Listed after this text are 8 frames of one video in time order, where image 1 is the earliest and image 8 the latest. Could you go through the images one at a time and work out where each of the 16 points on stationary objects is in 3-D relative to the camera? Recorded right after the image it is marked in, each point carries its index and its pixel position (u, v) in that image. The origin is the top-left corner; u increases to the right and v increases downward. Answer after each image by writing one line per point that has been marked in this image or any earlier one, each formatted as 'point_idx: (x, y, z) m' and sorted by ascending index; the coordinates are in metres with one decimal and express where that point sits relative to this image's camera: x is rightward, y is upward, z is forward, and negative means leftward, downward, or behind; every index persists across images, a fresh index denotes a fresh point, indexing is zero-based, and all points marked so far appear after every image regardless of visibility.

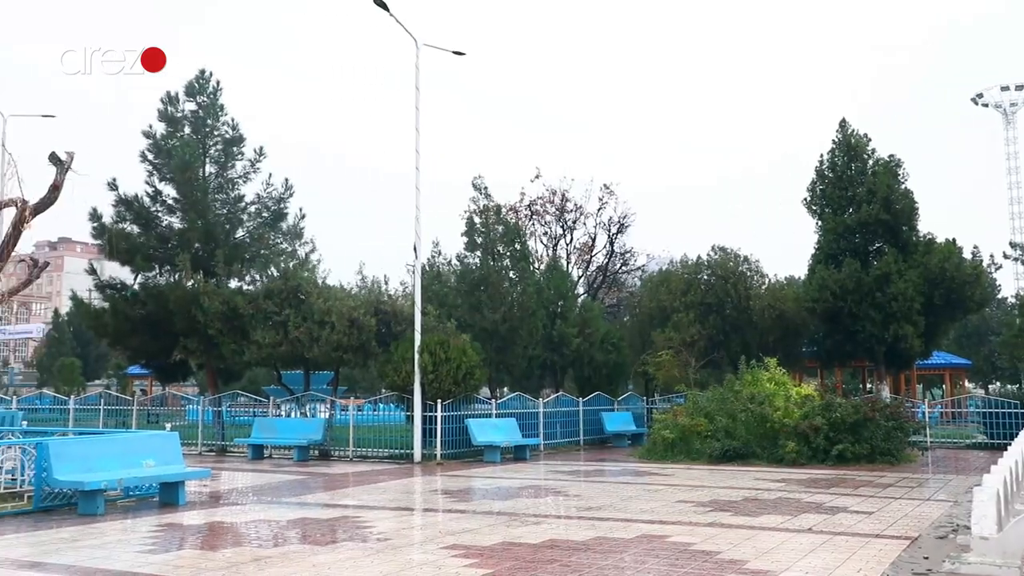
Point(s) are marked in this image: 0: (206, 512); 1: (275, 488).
0: (-5.4, -4.0, +15.6) m
1: (-4.5, -3.8, +16.7) m
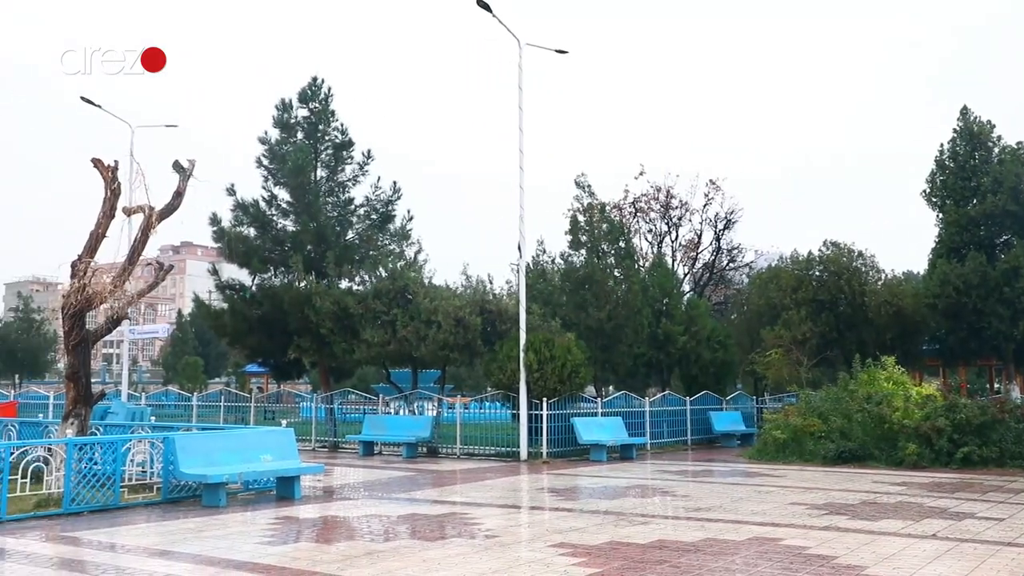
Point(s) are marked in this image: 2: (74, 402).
0: (-3.5, -4.0, +16.1) m
1: (-2.4, -3.8, +17.1) m
2: (-7.7, -2.0, +15.5) m
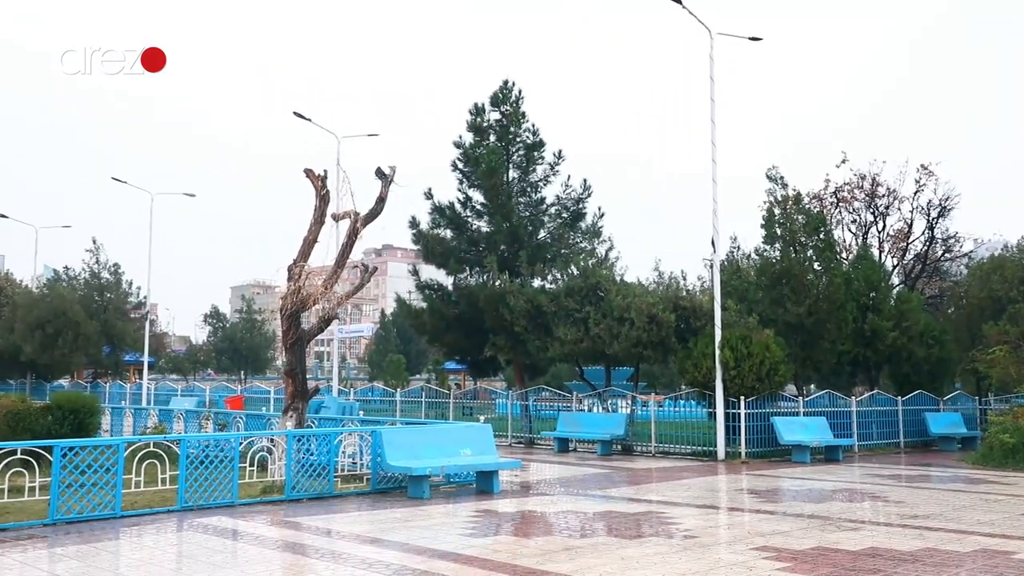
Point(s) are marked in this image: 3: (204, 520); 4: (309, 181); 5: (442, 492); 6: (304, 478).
0: (+0.1, -4.0, +16.4) m
1: (+1.3, -3.7, +17.2) m
2: (-4.1, -2.0, +16.6) m
3: (-5.2, -3.9, +15.0) m
4: (-3.8, +2.0, +16.5) m
5: (-1.3, -3.9, +16.7) m
6: (-3.8, -3.5, +16.1) m
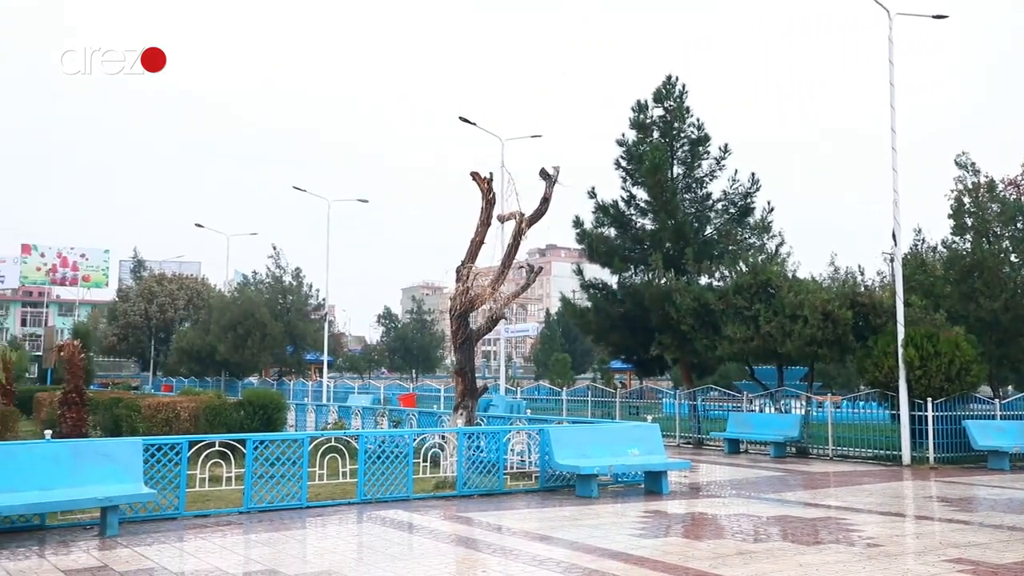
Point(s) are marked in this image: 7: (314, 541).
0: (+3.2, -3.9, +16.1) m
1: (+4.5, -3.7, +16.7) m
2: (-1.0, -2.0, +17.0) m
3: (-2.3, -4.0, +15.6) m
4: (-0.7, +2.0, +16.9) m
5: (+1.8, -3.8, +16.7) m
6: (-0.7, -3.5, +16.4) m
7: (-3.3, -4.2, +14.6) m
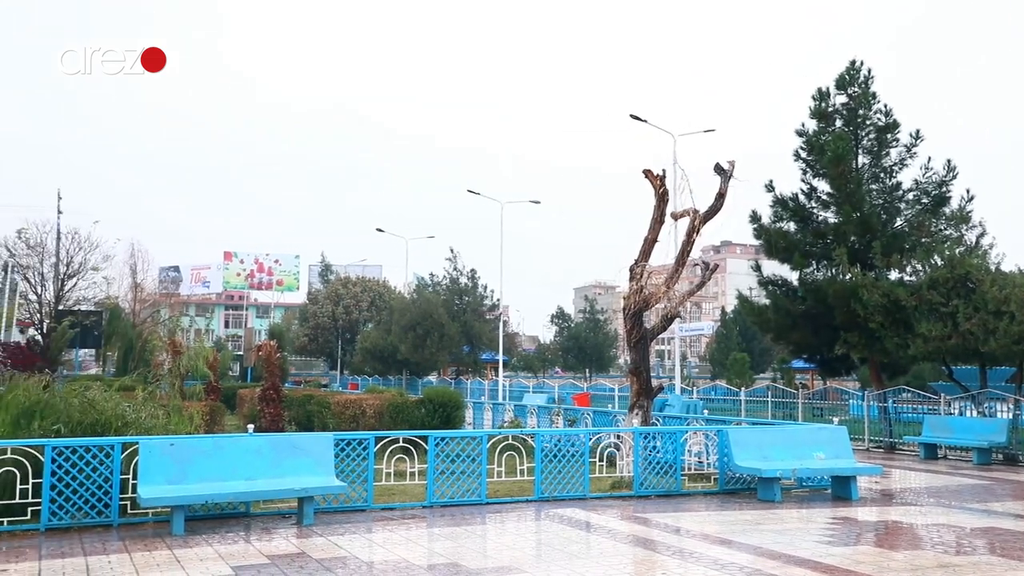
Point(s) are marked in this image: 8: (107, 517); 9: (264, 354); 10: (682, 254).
0: (+6.4, -3.8, +15.3) m
1: (+7.8, -3.6, +15.6) m
2: (+2.4, -2.0, +16.9) m
3: (+0.8, -4.0, +15.7) m
4: (+2.6, +2.0, +16.7) m
5: (+5.1, -3.8, +16.1) m
6: (+2.6, -3.4, +16.2) m
7: (-0.3, -4.2, +14.9) m
8: (-6.2, -3.5, +13.5) m
9: (-5.0, -1.3, +17.7) m
10: (+3.2, +0.7, +16.7) m
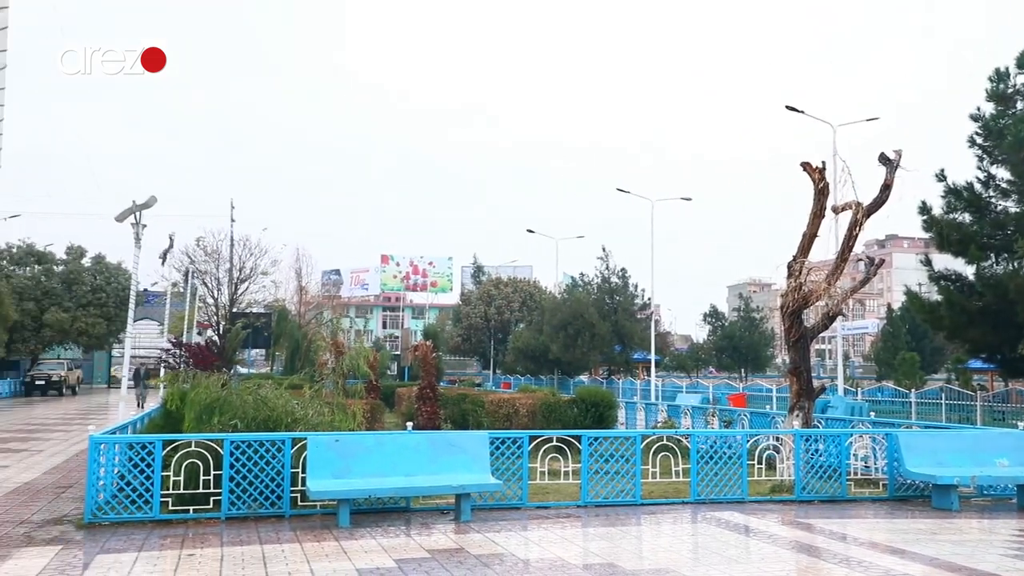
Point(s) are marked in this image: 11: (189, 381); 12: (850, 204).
0: (+9.0, -3.7, +14.1) m
1: (+10.4, -3.5, +14.2) m
2: (+5.3, -2.0, +16.3) m
3: (+3.6, -3.9, +15.4) m
4: (+5.4, +2.1, +16.1) m
5: (+7.9, -3.7, +15.1) m
6: (+5.4, -3.4, +15.6) m
7: (+2.3, -4.2, +14.7) m
8: (-3.8, -3.6, +14.2) m
9: (-1.9, -1.4, +18.3) m
10: (+6.0, +0.7, +16.0) m
11: (-6.1, -1.7, +16.7) m
12: (+6.0, +1.5, +15.8) m
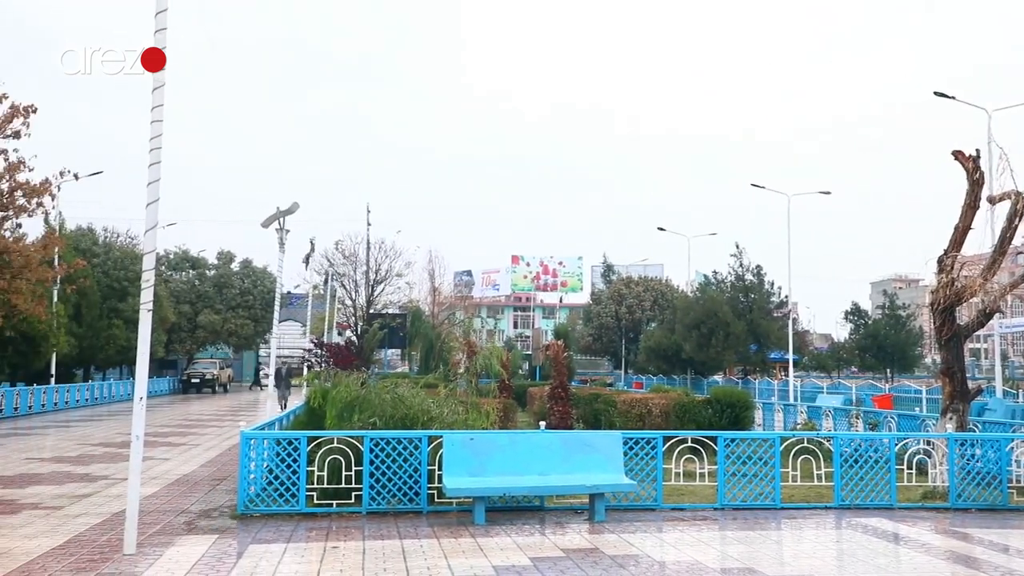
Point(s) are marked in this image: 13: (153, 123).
0: (+11.0, -3.6, +12.7) m
1: (+12.5, -3.4, +12.6) m
2: (+7.7, -1.9, +15.4) m
3: (+5.9, -3.9, +14.8) m
4: (+7.7, +2.1, +15.2) m
5: (+10.1, -3.6, +13.9) m
6: (+7.7, -3.3, +14.8) m
7: (+4.5, -4.1, +14.2) m
8: (-1.6, -3.6, +14.6) m
9: (+0.8, -1.4, +18.3) m
10: (+8.4, +0.8, +15.0) m
11: (-3.6, -1.8, +17.3) m
12: (+8.3, +1.6, +14.8) m
13: (-4.3, +1.9, +10.4) m
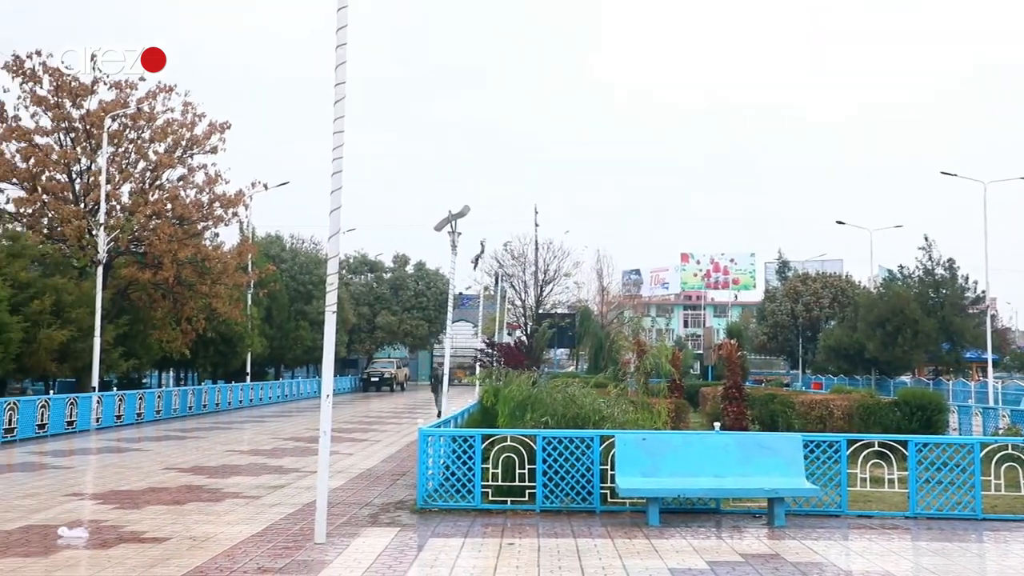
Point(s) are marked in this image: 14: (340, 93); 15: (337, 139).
0: (+13.4, -3.4, +10.6) m
1: (+14.8, -3.2, +10.3) m
2: (+10.5, -1.8, +13.8) m
3: (+8.7, -3.8, +13.5) m
4: (+10.5, +2.3, +13.6) m
5: (+12.7, -3.4, +11.9) m
6: (+10.5, -3.2, +13.2) m
7: (+7.3, -4.0, +13.2) m
8: (+1.3, -3.6, +14.6) m
9: (+4.3, -1.3, +17.9) m
10: (+11.1, +0.9, +13.3) m
11: (-0.2, -1.8, +17.6) m
12: (+11.0, +1.7, +13.1) m
13: (-2.2, +1.9, +11.0) m
14: (-2.1, +2.4, +10.8) m
15: (-2.1, +1.9, +10.9) m
